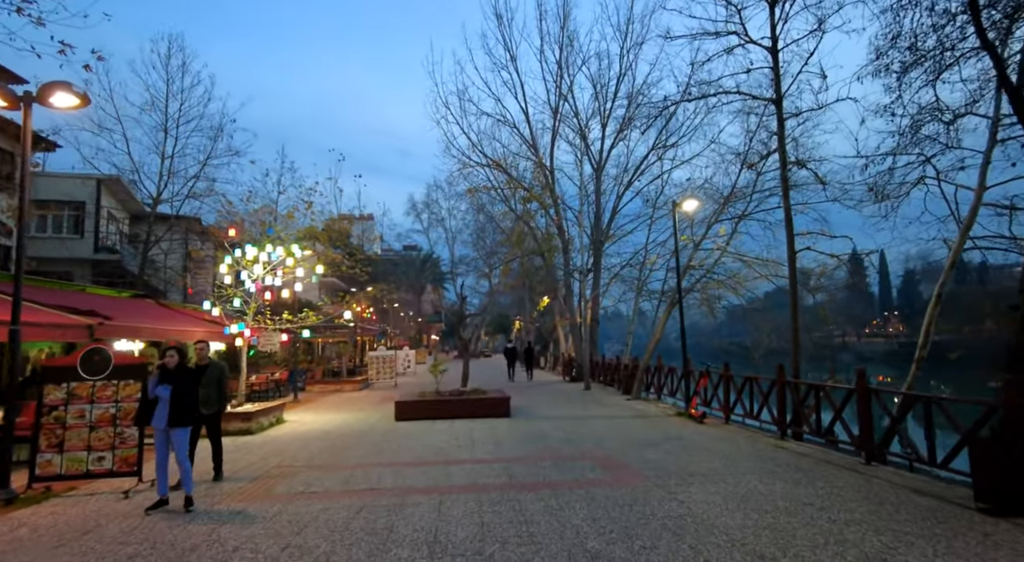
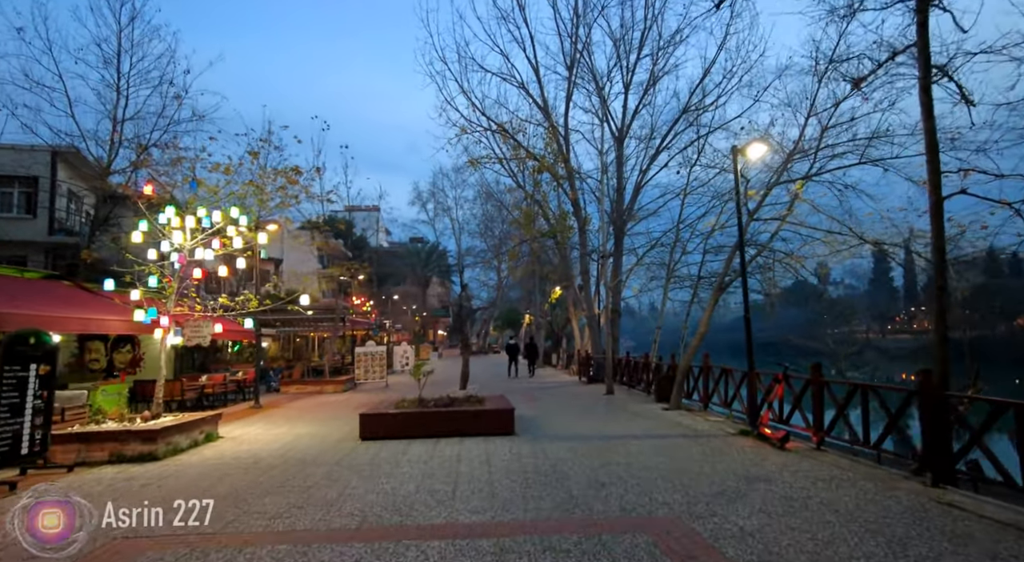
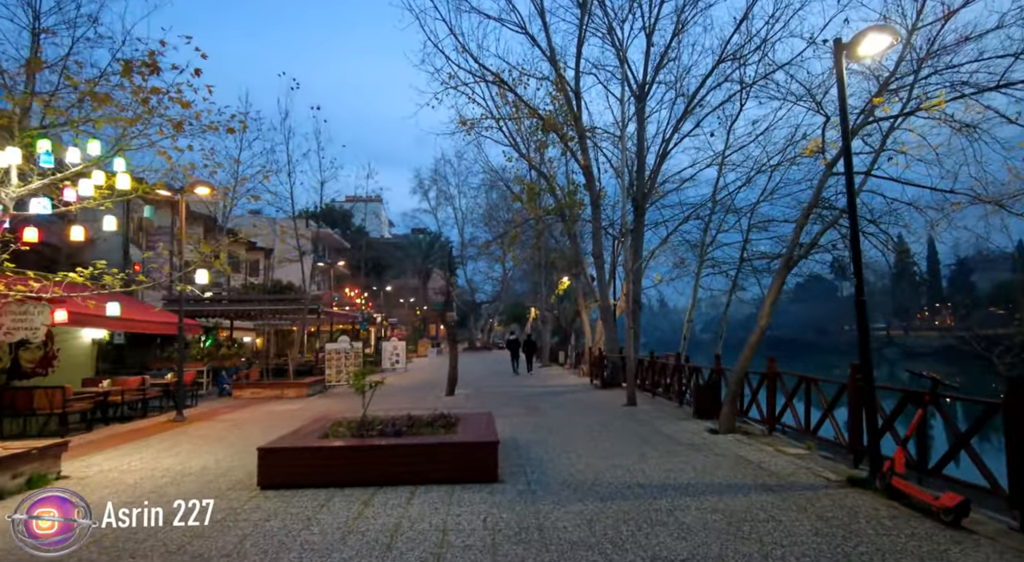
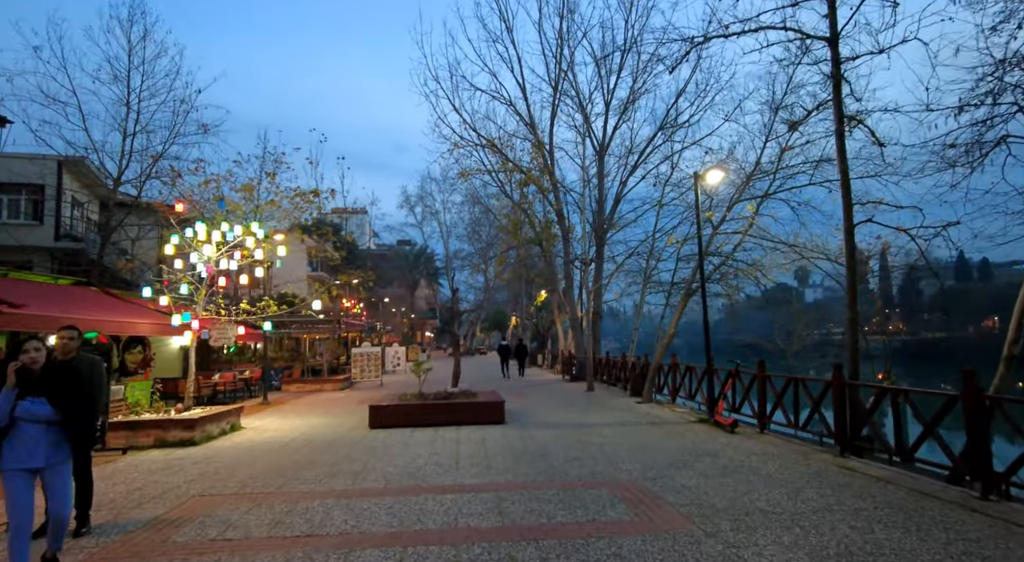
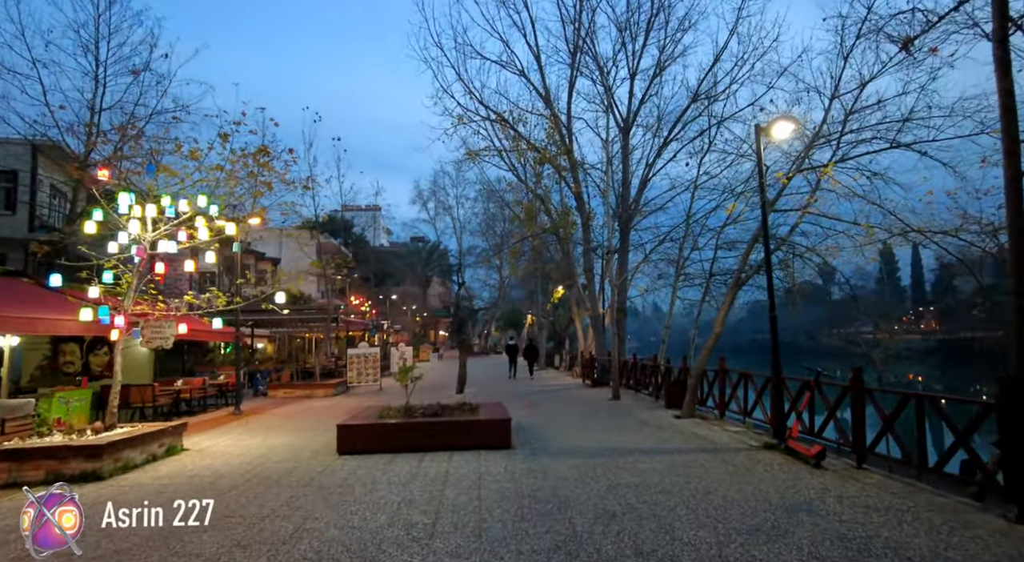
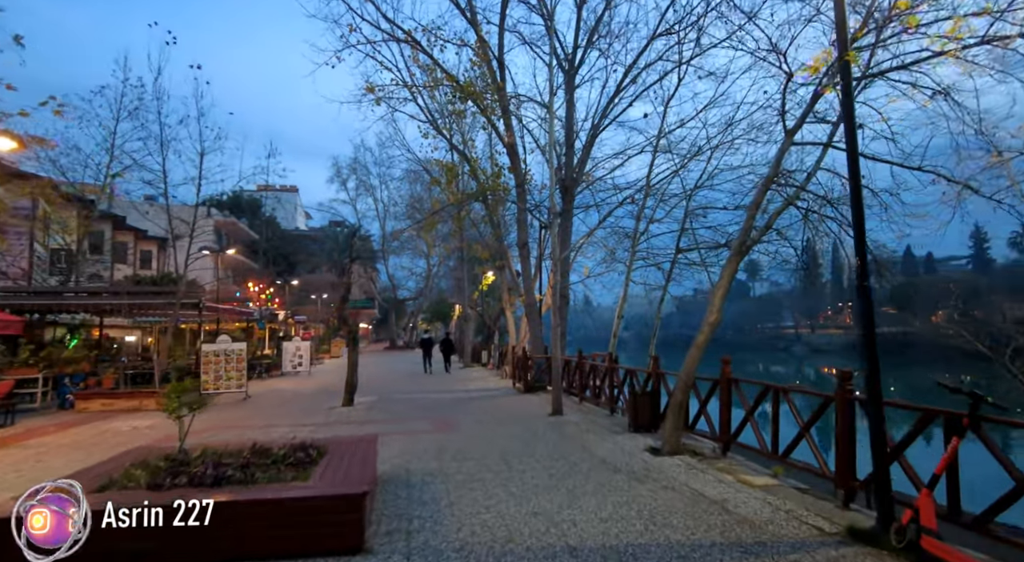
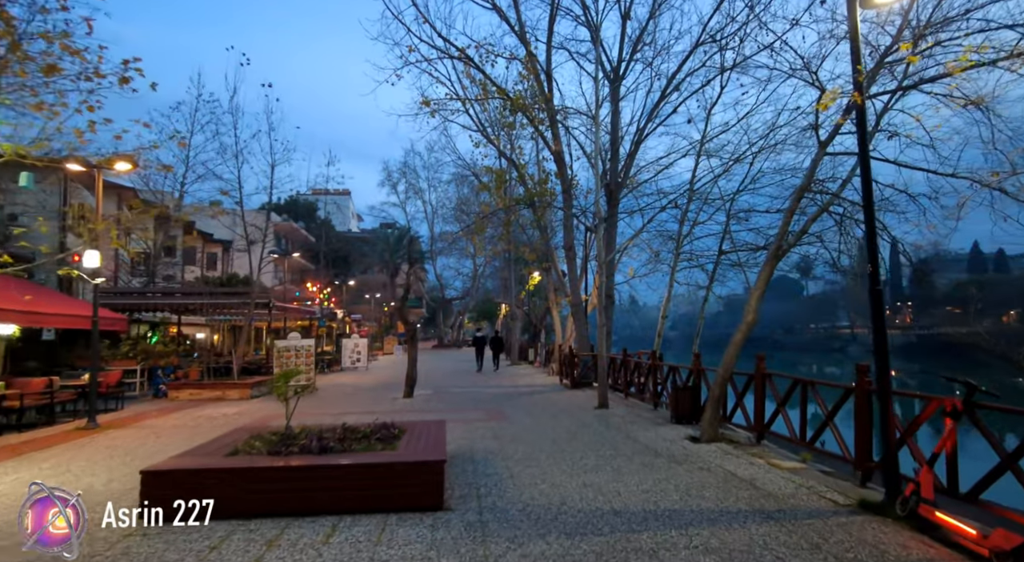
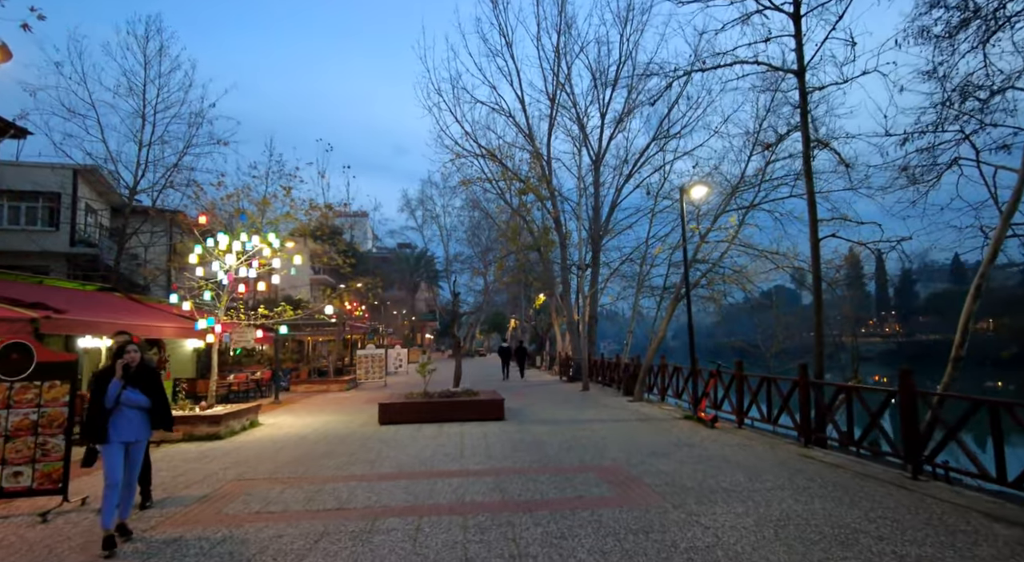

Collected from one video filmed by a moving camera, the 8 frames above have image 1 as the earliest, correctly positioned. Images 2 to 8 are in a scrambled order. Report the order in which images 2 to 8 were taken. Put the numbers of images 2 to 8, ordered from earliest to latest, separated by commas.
8, 4, 2, 5, 3, 7, 6
